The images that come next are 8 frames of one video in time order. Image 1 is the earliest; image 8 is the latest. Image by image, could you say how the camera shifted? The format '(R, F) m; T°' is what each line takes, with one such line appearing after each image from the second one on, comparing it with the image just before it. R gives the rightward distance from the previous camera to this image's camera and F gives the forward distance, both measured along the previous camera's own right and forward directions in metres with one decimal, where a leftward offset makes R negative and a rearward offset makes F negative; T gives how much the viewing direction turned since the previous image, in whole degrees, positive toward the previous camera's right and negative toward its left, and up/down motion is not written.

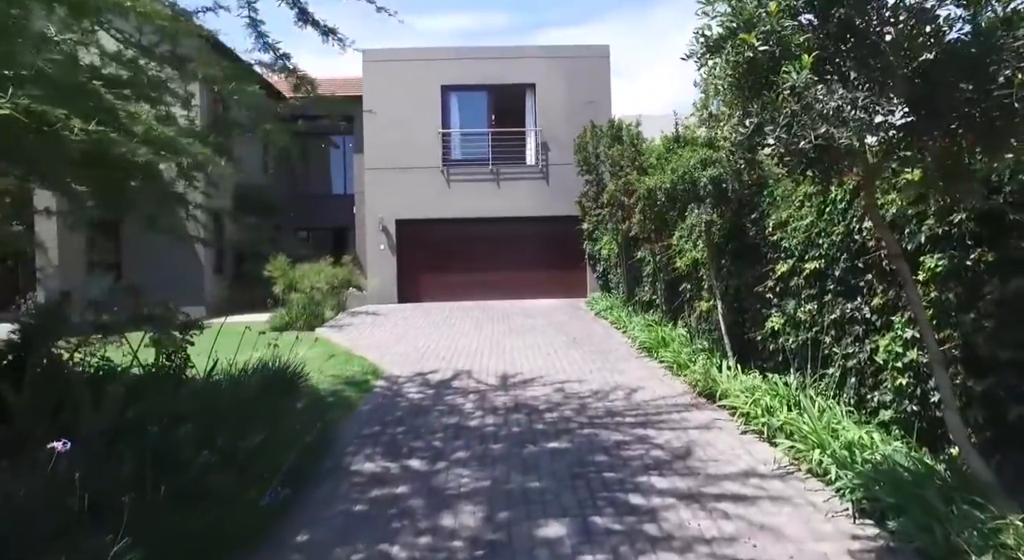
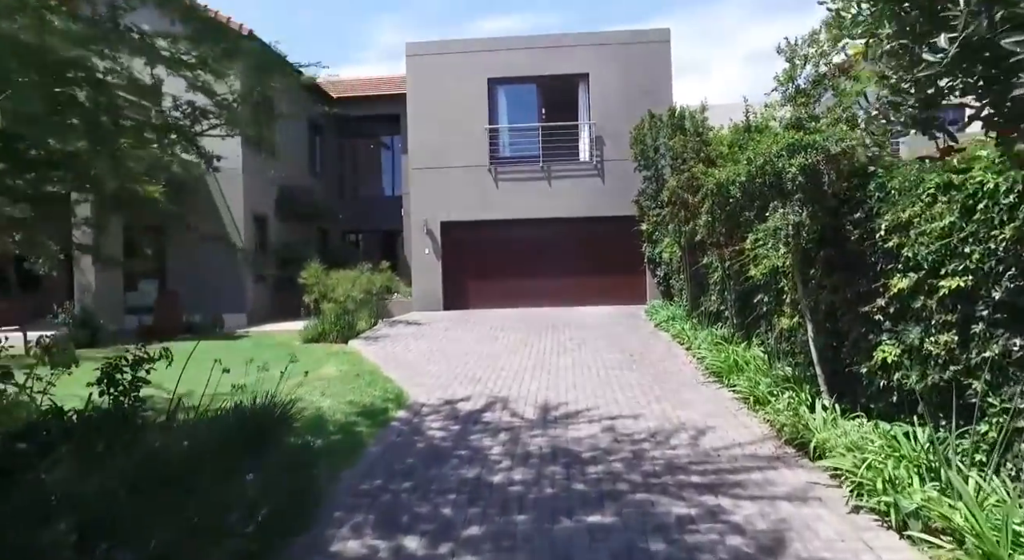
(+0.2, +1.2) m; -5°
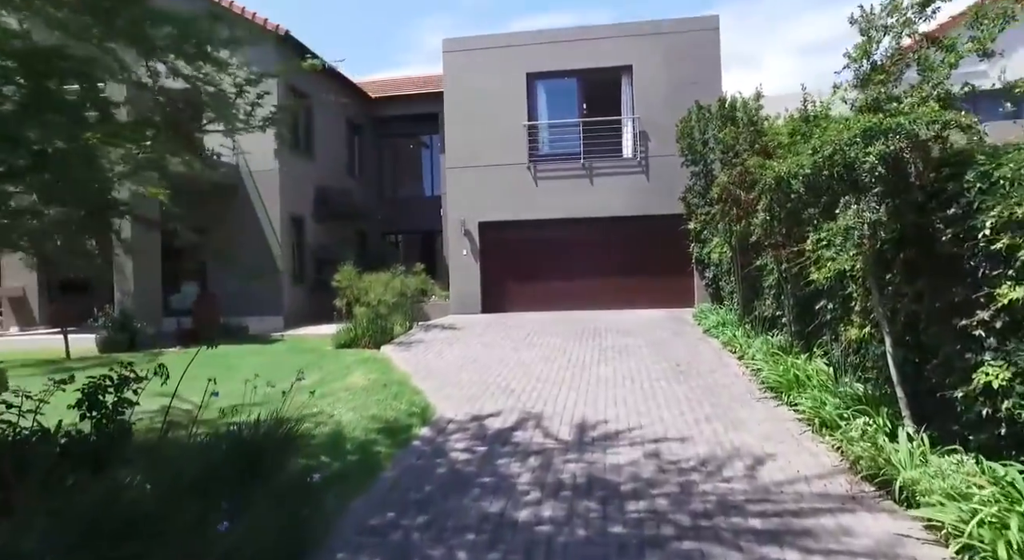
(+0.1, +0.6) m; -4°
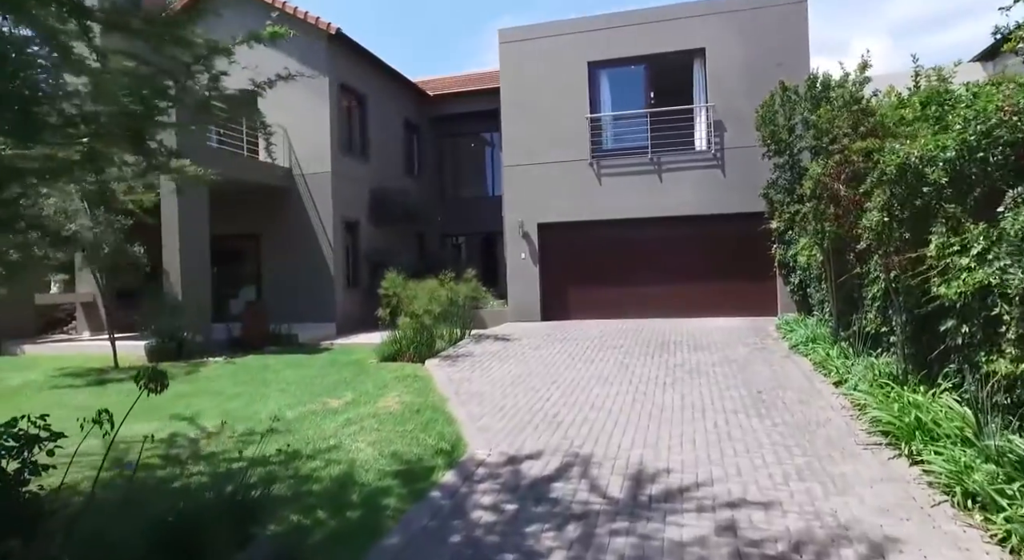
(+0.2, +1.1) m; -6°
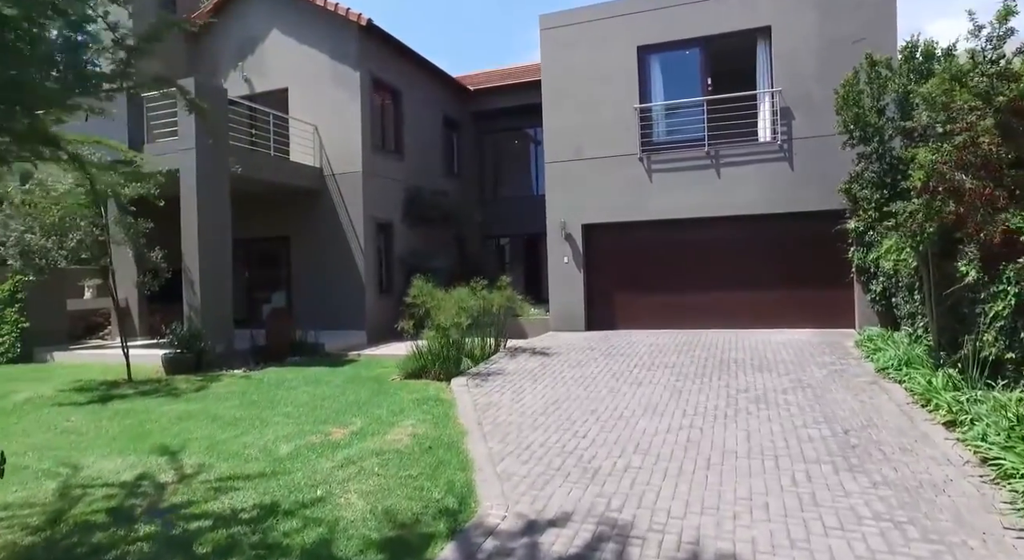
(+0.2, +1.1) m; -4°
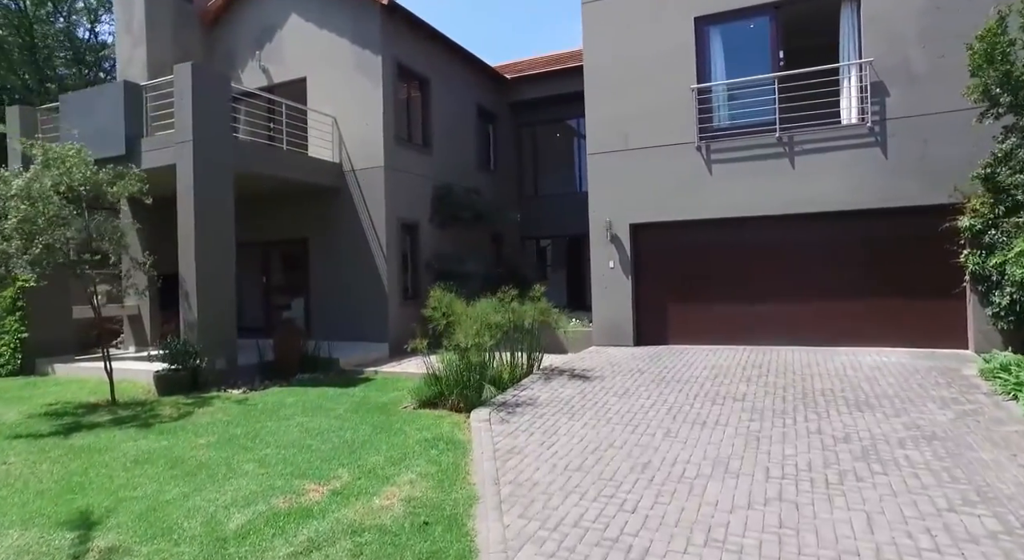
(+0.2, +1.6) m; -4°
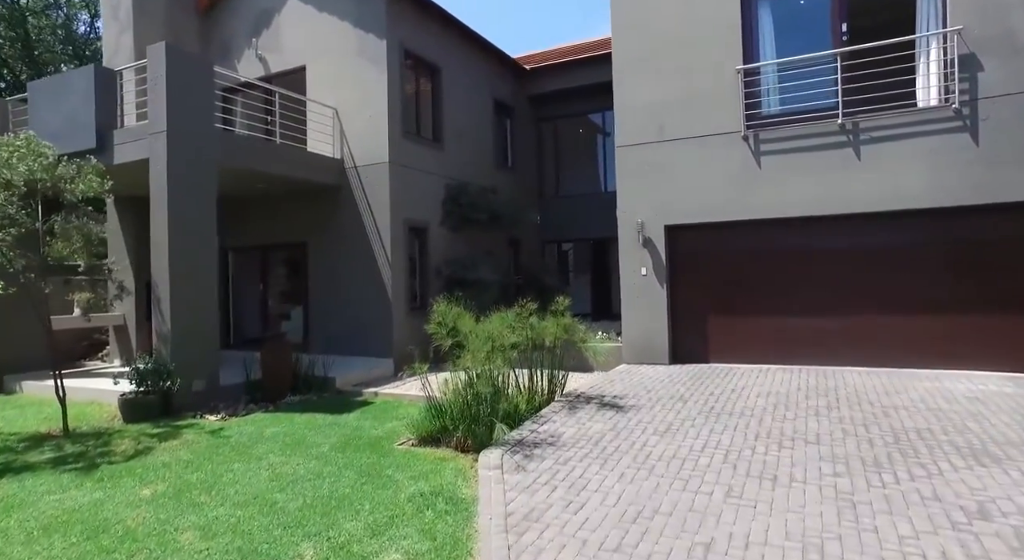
(0.0, +1.4) m; -2°
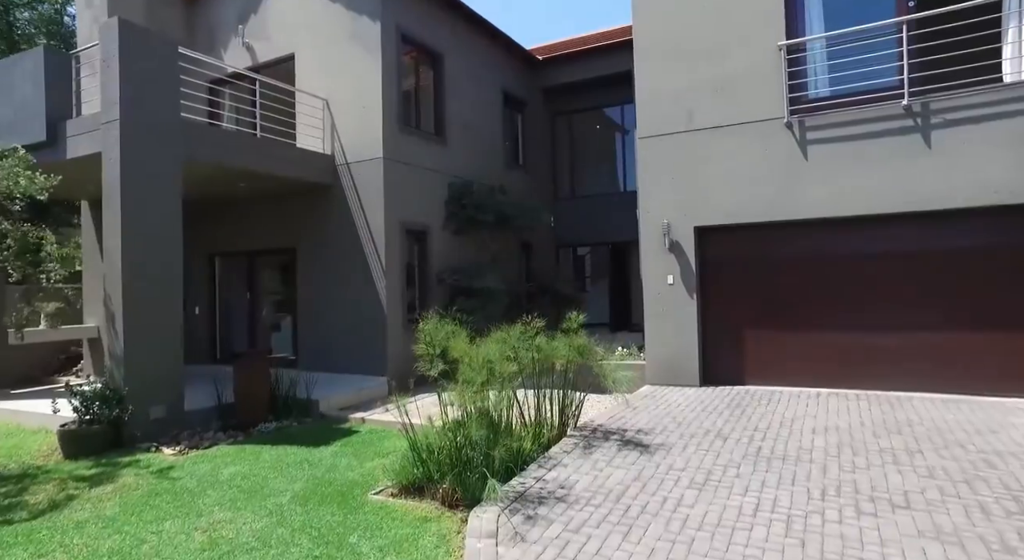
(+0.1, +1.3) m; -2°
